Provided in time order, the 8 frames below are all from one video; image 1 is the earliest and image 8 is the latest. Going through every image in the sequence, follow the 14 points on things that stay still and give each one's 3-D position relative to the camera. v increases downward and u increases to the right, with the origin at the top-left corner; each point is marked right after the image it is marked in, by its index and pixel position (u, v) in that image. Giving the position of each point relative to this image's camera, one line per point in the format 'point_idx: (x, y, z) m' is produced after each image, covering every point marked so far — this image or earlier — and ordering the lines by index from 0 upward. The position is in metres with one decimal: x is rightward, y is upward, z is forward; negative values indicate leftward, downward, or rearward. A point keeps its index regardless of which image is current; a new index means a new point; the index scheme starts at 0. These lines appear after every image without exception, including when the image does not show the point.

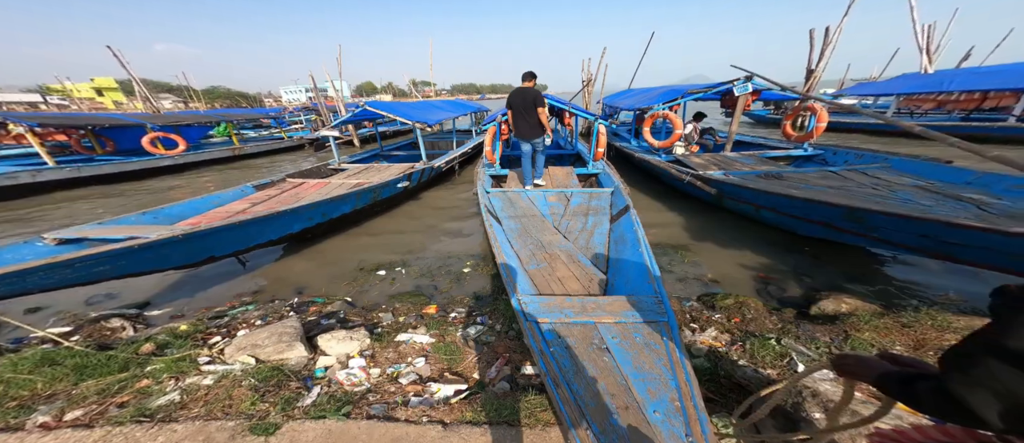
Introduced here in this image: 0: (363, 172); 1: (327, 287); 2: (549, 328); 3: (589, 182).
0: (-3.9, +1.2, +7.6) m
1: (-2.7, -1.0, +4.6) m
2: (+0.3, -0.9, +2.5) m
3: (+1.7, +0.9, +7.7) m
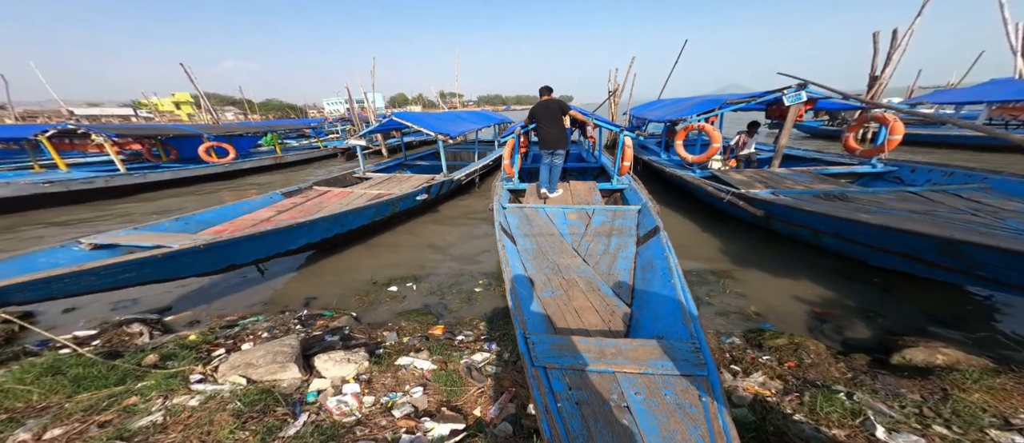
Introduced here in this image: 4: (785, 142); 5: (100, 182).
0: (-3.3, +0.9, +7.7) m
1: (-2.5, -1.2, +4.5) m
2: (+0.3, -1.1, +2.2) m
3: (+2.3, +0.5, +7.3) m
4: (+6.4, +1.9, +7.3) m
5: (-10.7, +1.0, +8.2) m
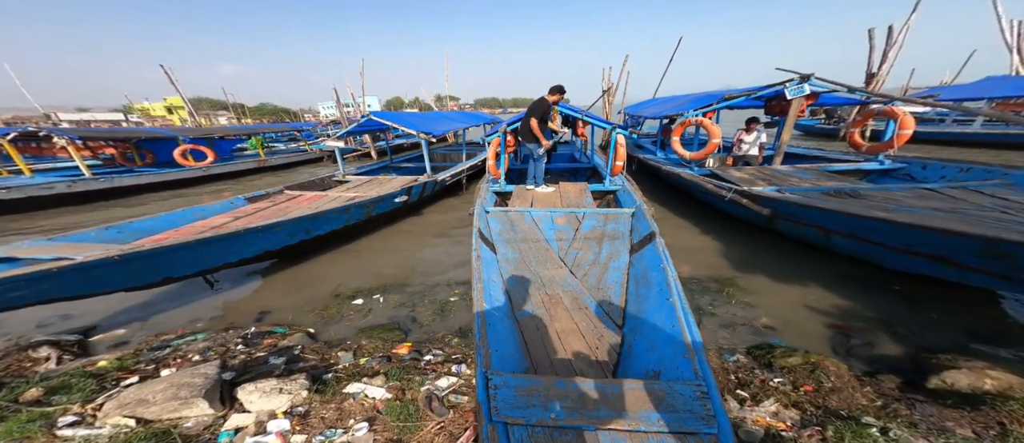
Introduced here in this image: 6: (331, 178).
0: (-3.6, +0.8, +7.2) m
1: (-2.8, -1.2, +4.0) m
2: (0.0, -1.1, +1.7) m
3: (+1.9, +0.4, +6.8) m
4: (+6.1, +1.8, +6.9) m
5: (-11.0, +0.8, +7.7) m
6: (-4.5, +1.1, +7.5) m
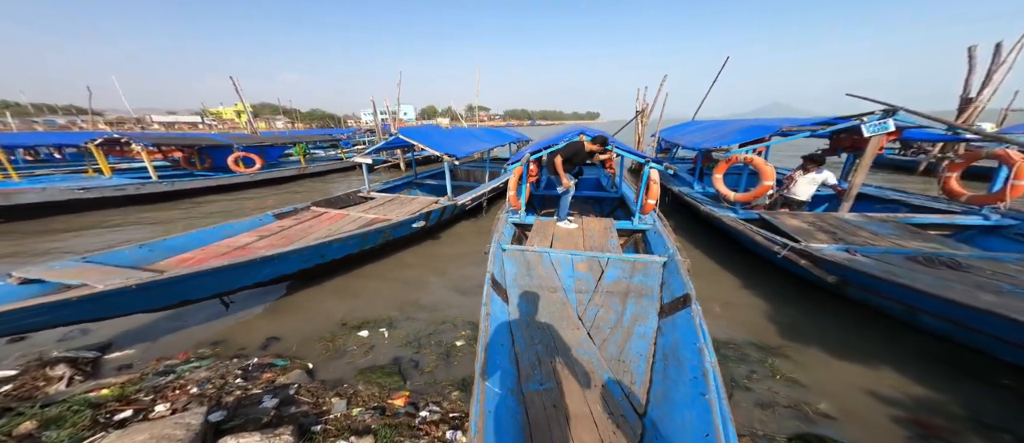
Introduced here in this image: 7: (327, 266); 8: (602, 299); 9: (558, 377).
0: (-3.1, +0.4, +7.3) m
1: (-2.7, -1.6, +4.0) m
2: (-0.1, -1.6, +1.4) m
3: (+2.4, -0.4, +6.3) m
4: (+6.6, +0.8, +6.0) m
5: (-10.3, +0.9, +8.5) m
6: (-3.9, +0.7, +7.7) m
7: (-3.0, -0.7, +5.1) m
8: (+1.1, -0.9, +3.9) m
9: (+0.4, -1.5, +3.0) m
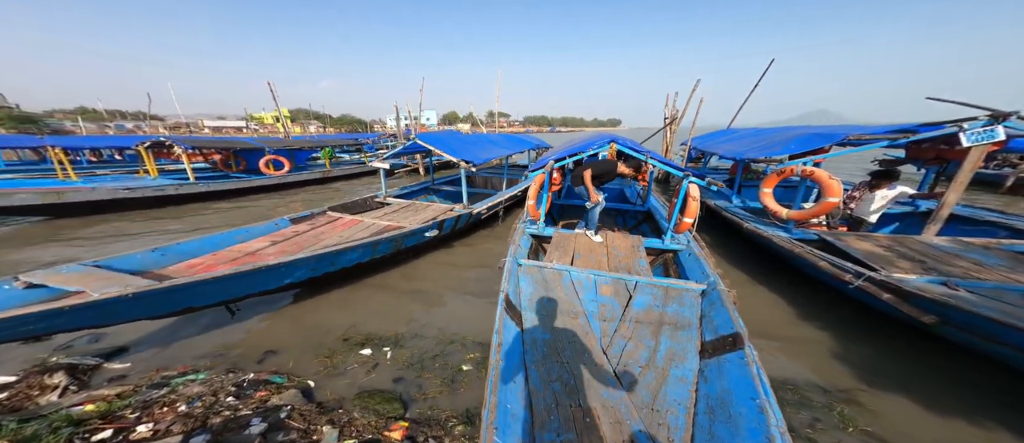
0: (-2.6, +0.2, +7.1) m
1: (-2.6, -1.7, +3.7) m
2: (-0.2, -1.7, +0.9) m
3: (+2.8, -0.6, +5.7) m
4: (+7.0, +0.4, +5.0) m
5: (-9.7, +0.9, +8.9) m
6: (-3.3, +0.5, +7.6) m
7: (-2.8, -0.8, +5.0) m
8: (+1.3, -1.1, +3.4) m
9: (+0.5, -1.6, +2.6) m
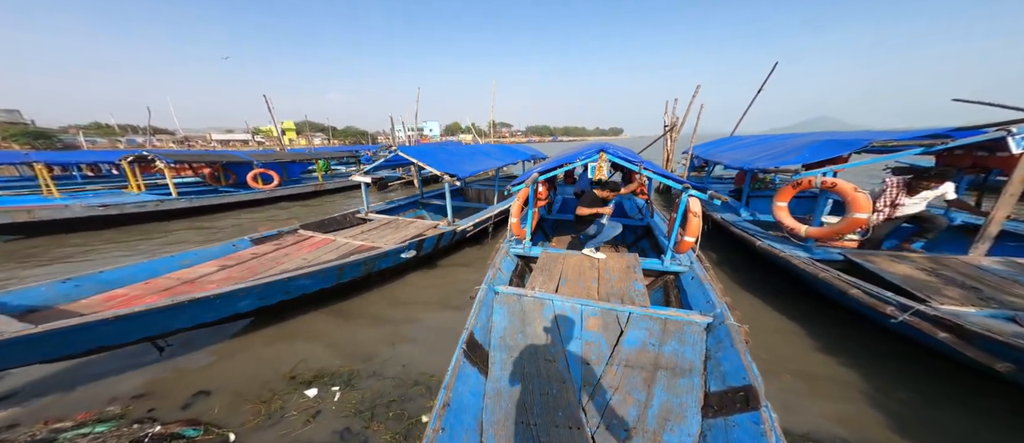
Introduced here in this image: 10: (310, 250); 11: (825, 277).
0: (-2.9, -0.1, +6.6) m
1: (-2.9, -1.9, +3.2) m
2: (-0.6, -1.9, +0.3) m
3: (+2.4, -0.9, +5.0) m
4: (+6.6, +0.1, +4.3) m
5: (-10.0, +0.4, +8.6) m
6: (-3.6, +0.2, +7.1) m
7: (-3.1, -1.1, +4.4) m
8: (+0.9, -1.4, +2.8) m
9: (+0.1, -1.8, +1.9) m
10: (-3.3, -0.5, +5.1) m
11: (+4.3, -0.8, +4.3) m
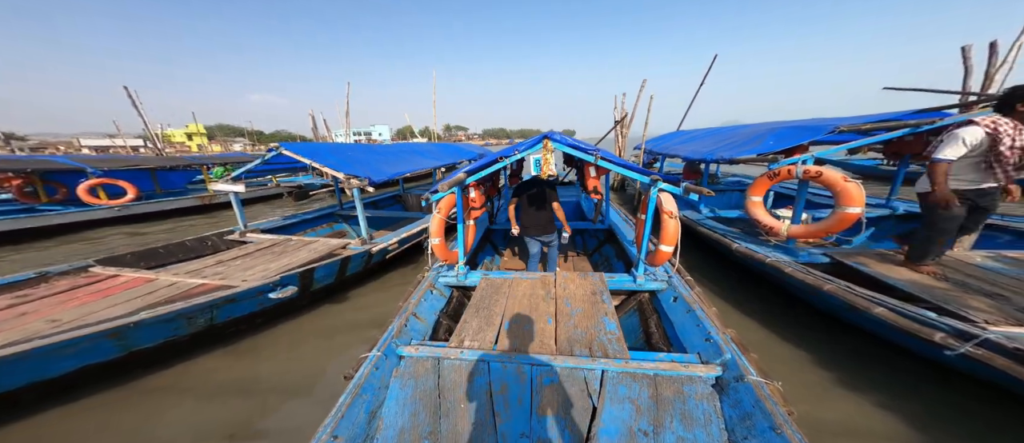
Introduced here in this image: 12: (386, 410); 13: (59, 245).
0: (-4.0, -0.5, +4.6) m
1: (-3.4, -2.3, +1.2) m
2: (-0.7, -2.0, -1.3) m
3: (+1.5, -1.0, +3.8) m
4: (+5.7, +0.3, +3.7) m
5: (-11.3, -0.3, +5.6) m
6: (-4.8, -0.3, +5.0) m
7: (-3.9, -1.5, +2.4) m
8: (+0.4, -1.5, +1.3) m
9: (-0.3, -2.0, +0.4) m
10: (-4.2, -0.8, +3.1) m
11: (+3.5, -0.7, +3.4) m
12: (-0.9, -1.2, +1.8) m
13: (-10.4, -0.5, +7.1) m
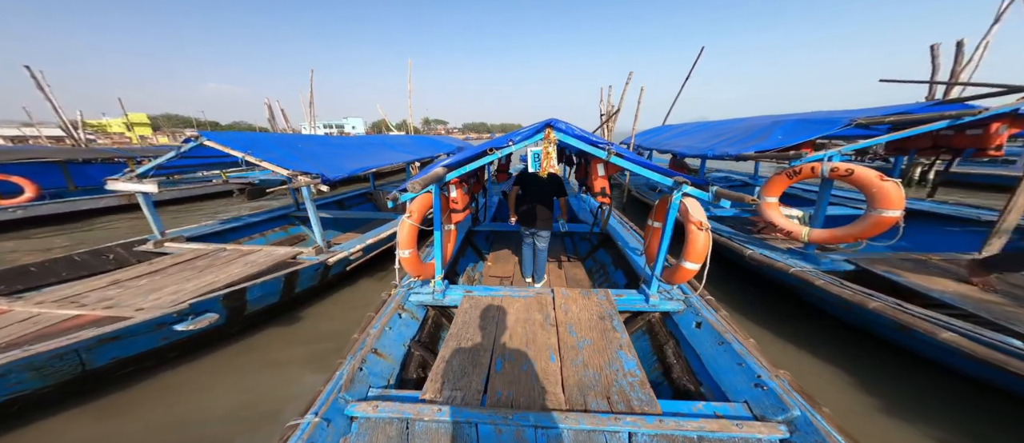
0: (-4.1, -0.6, +3.5) m
1: (-3.3, -2.4, +0.2) m
2: (-0.5, -2.2, -2.1) m
3: (+1.5, -1.1, +3.1) m
4: (+5.6, +0.2, +3.3) m
5: (-11.5, -0.5, +4.0) m
6: (-5.0, -0.4, +3.9) m
7: (-3.8, -1.6, +1.4) m
8: (+0.4, -1.6, +0.6) m
9: (-0.1, -2.1, -0.4) m
10: (-4.2, -1.0, +2.0) m
11: (+3.4, -0.8, +2.9) m
12: (-0.9, -1.3, +1.0) m
13: (-10.7, -0.6, +5.6) m
